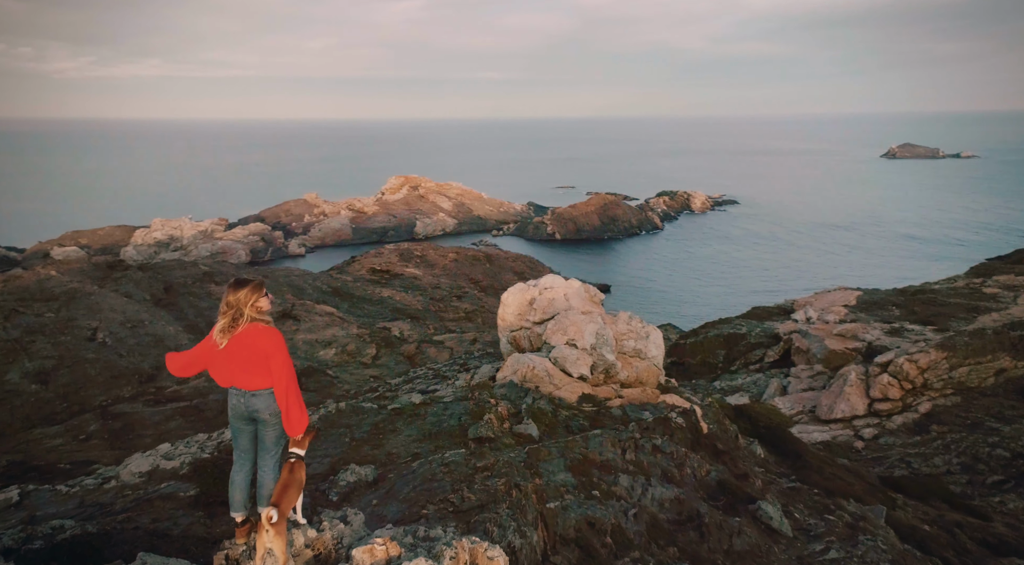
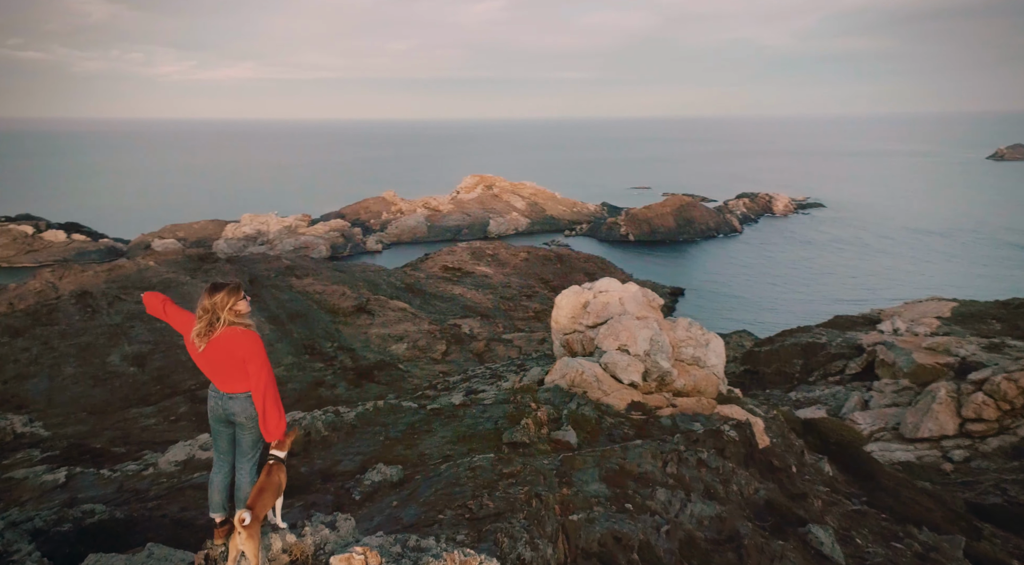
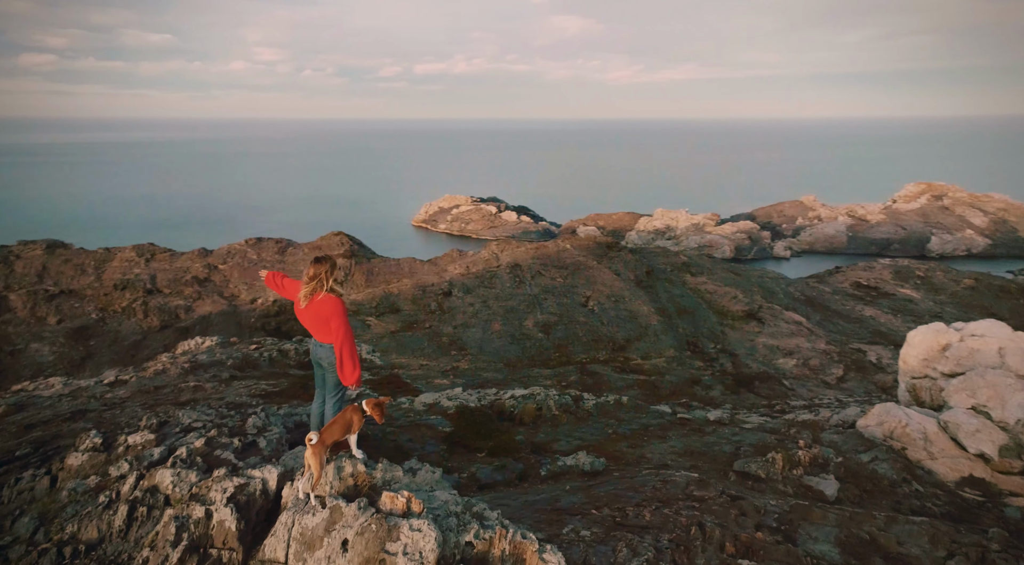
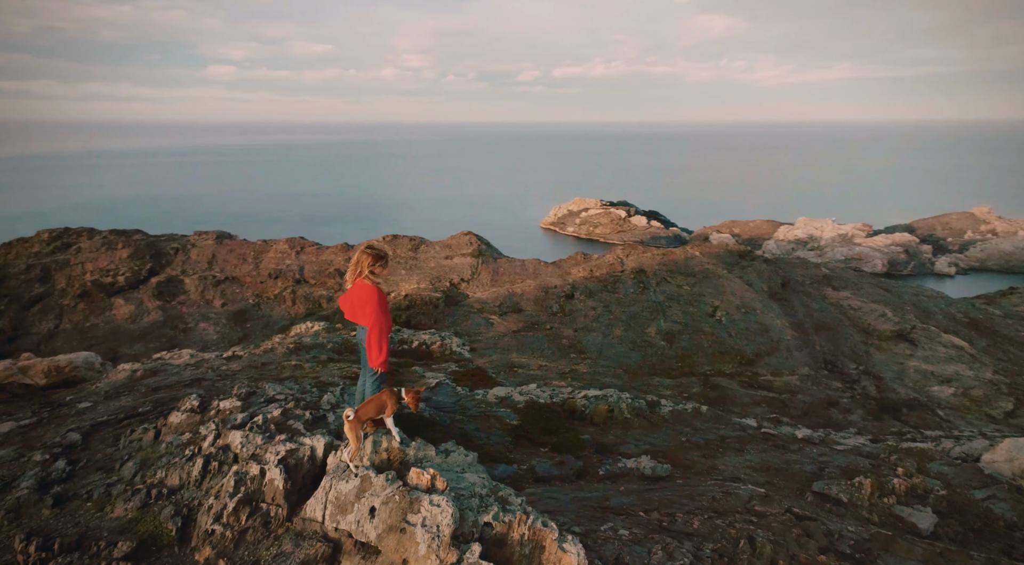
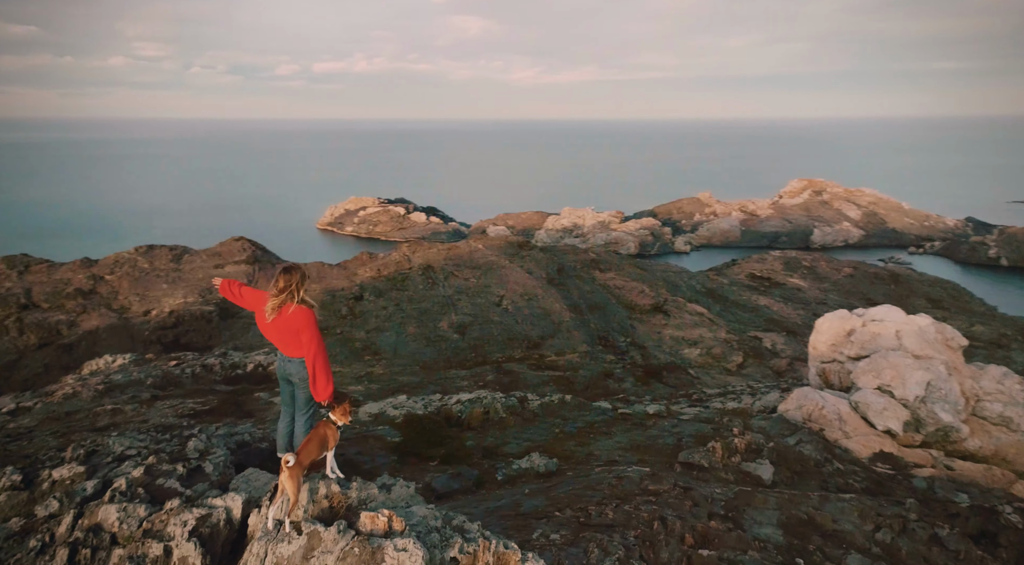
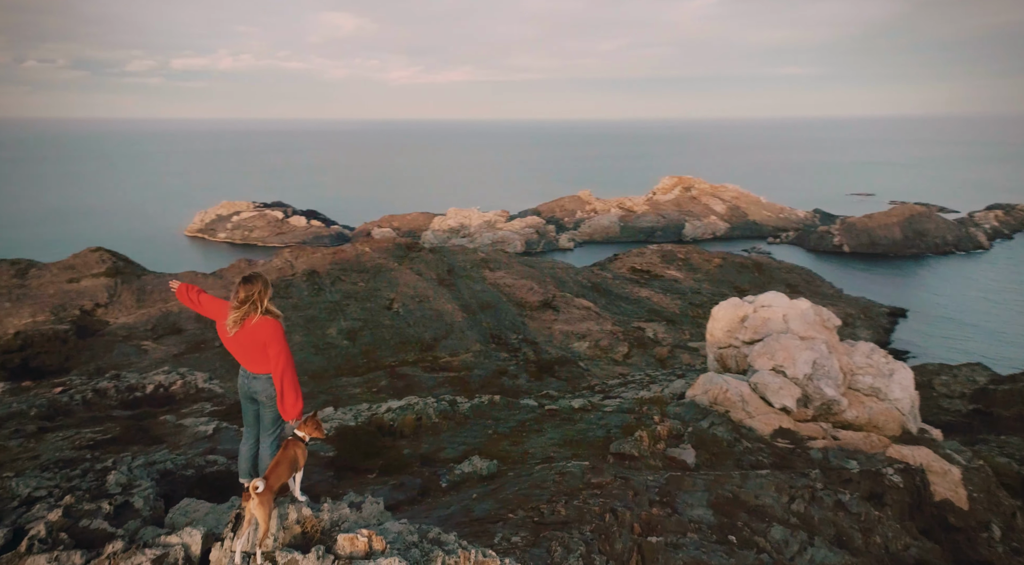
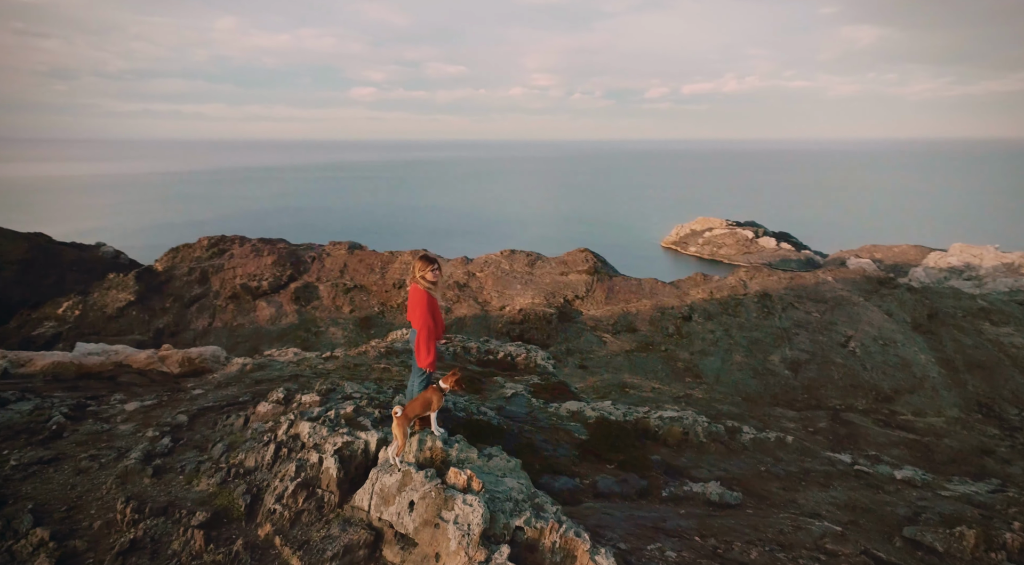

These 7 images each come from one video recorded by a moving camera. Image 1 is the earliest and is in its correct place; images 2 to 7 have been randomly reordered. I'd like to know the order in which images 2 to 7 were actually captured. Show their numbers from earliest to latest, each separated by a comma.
2, 6, 5, 3, 4, 7
